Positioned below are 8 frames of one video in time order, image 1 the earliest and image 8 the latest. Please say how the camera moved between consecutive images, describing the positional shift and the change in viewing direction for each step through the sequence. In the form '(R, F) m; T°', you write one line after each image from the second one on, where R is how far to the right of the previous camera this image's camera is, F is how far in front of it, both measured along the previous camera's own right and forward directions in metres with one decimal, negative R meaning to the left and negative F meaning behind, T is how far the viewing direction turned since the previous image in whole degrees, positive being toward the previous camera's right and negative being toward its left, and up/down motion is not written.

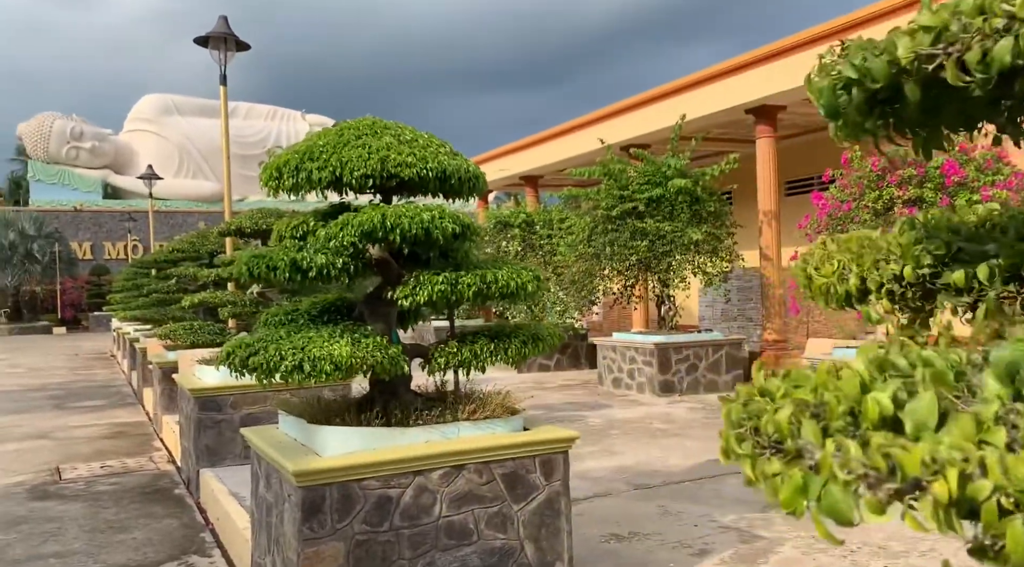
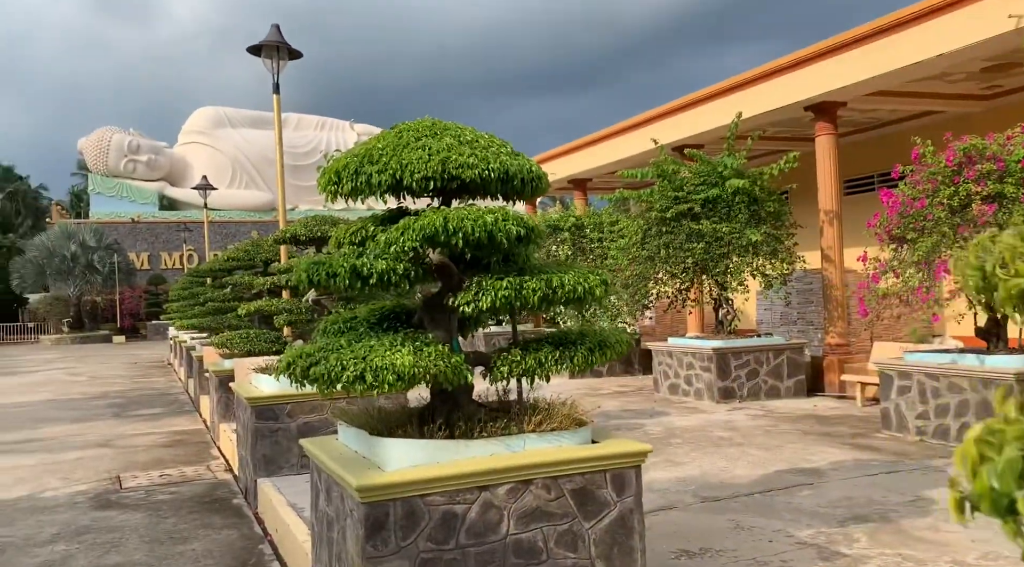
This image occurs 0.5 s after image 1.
(-0.1, +0.2) m; -3°
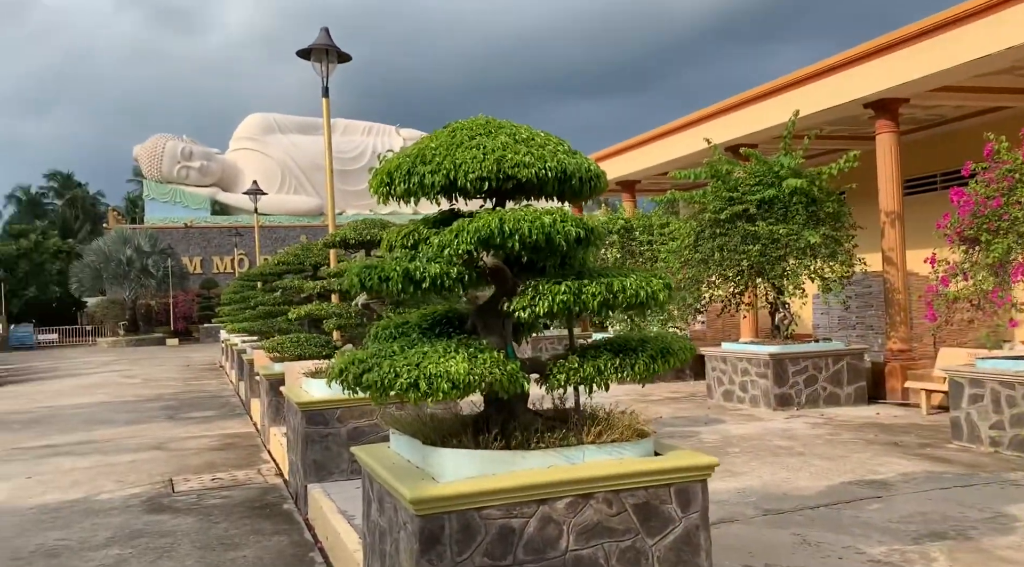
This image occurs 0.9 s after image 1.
(-0.1, +0.1) m; -3°
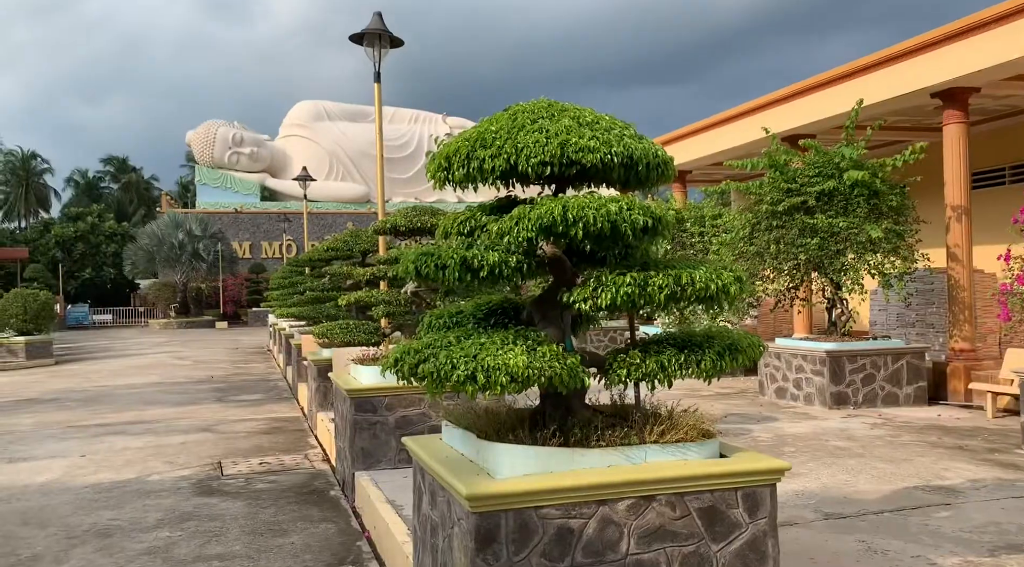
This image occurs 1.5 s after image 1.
(-0.1, +0.1) m; -3°
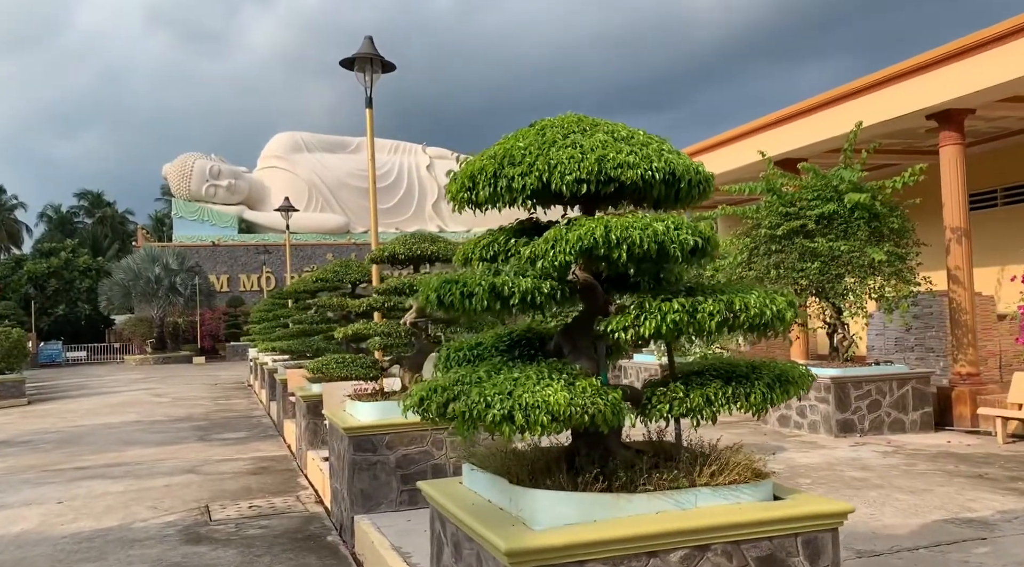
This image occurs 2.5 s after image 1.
(-0.2, +0.3) m; +2°
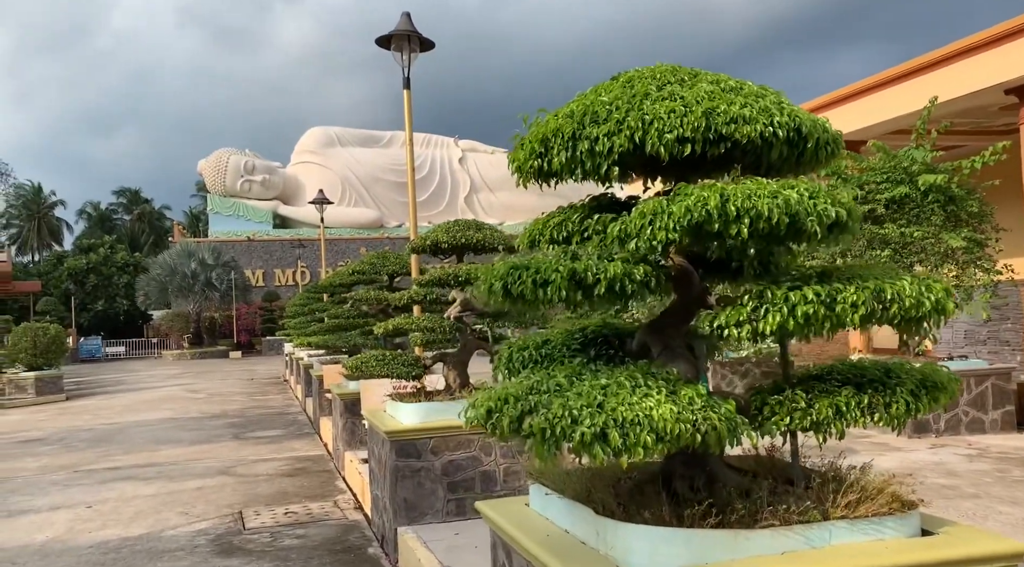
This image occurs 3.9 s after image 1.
(-0.2, +0.5) m; -2°
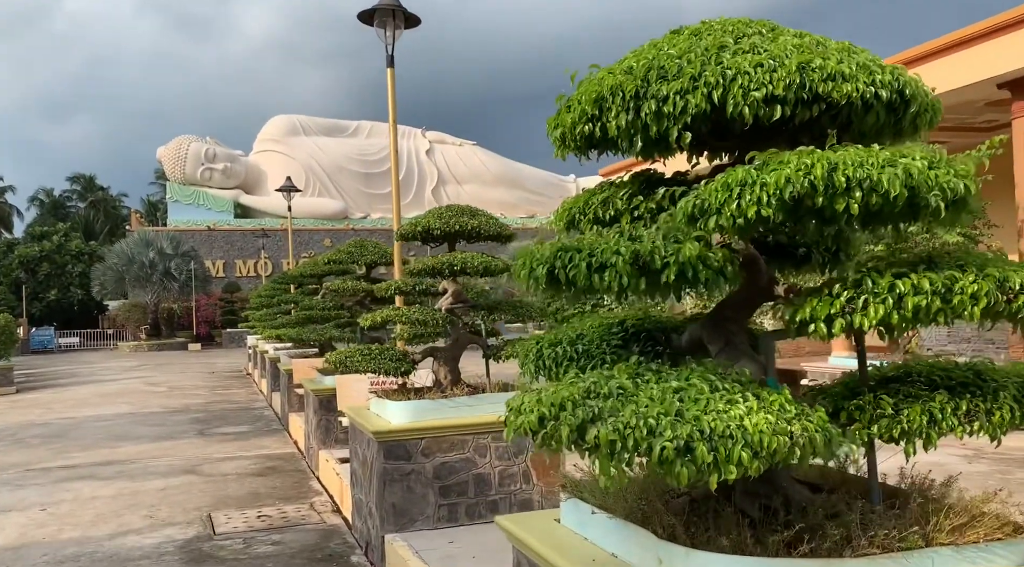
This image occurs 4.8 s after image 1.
(-0.2, +0.4) m; +3°
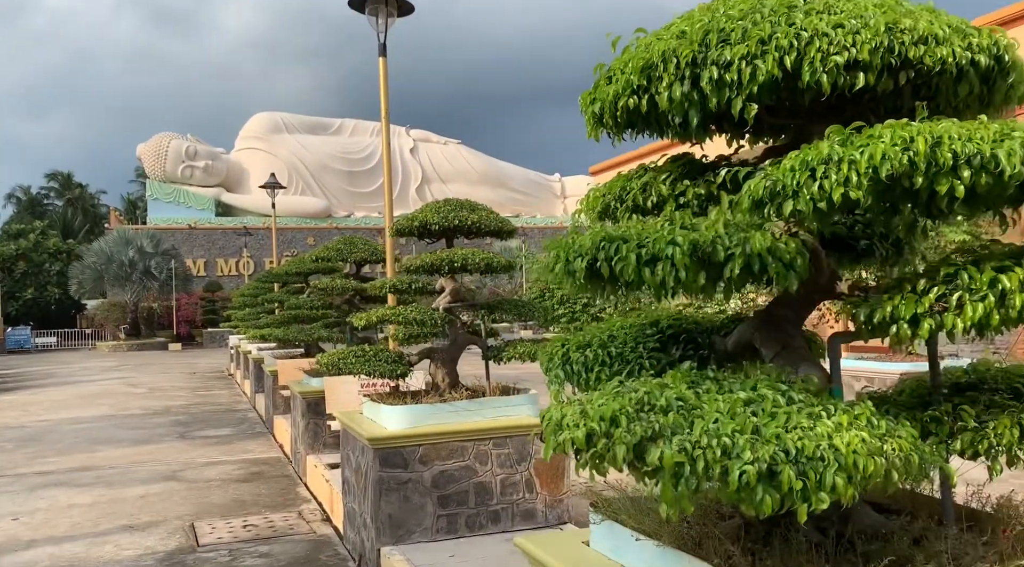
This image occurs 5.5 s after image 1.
(-0.1, +0.3) m; +1°
